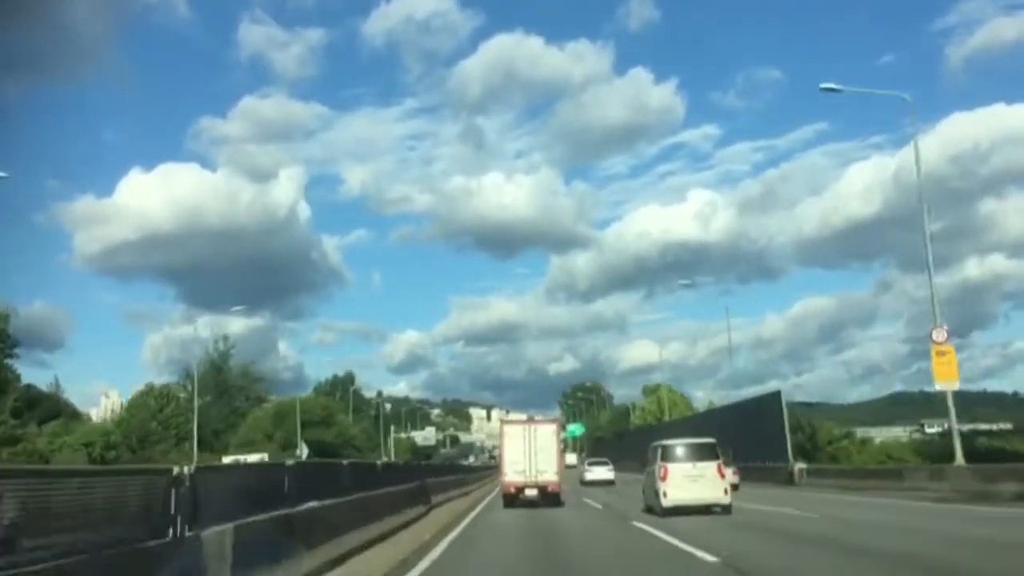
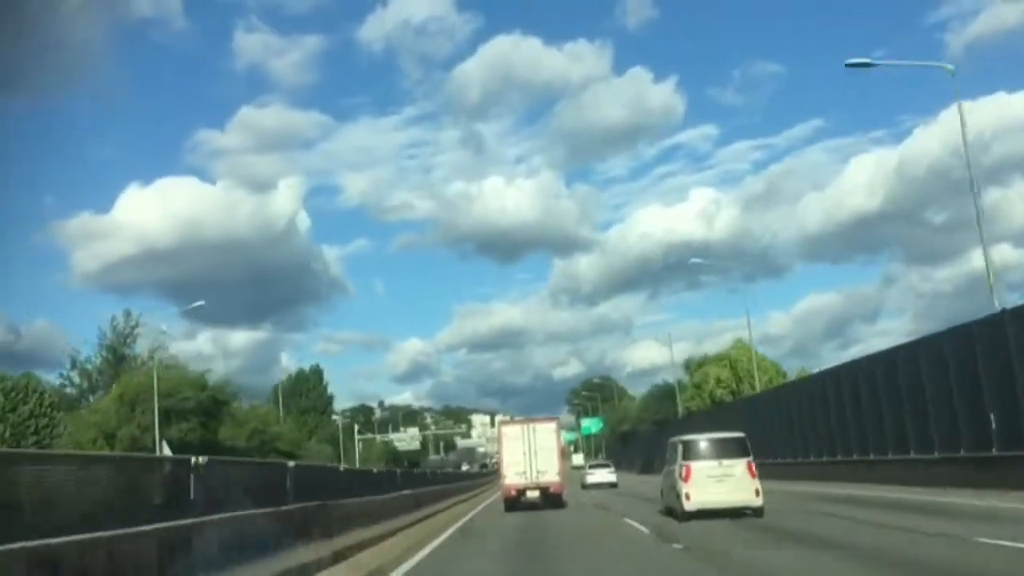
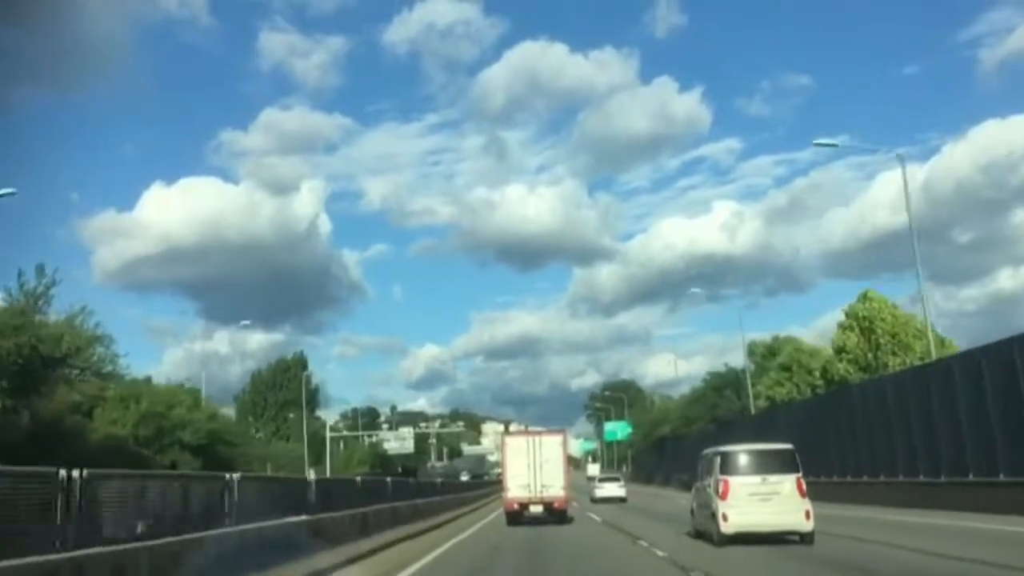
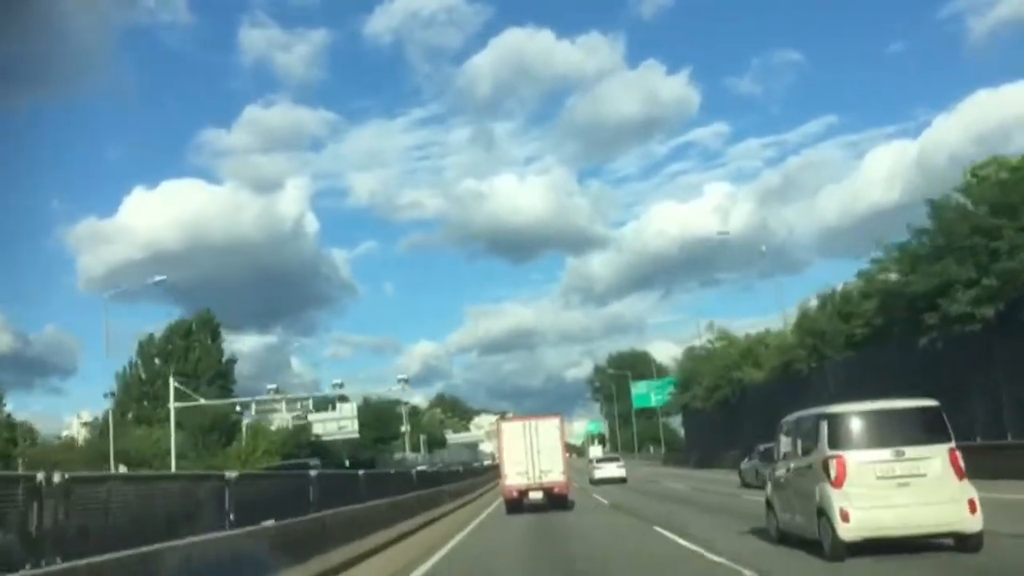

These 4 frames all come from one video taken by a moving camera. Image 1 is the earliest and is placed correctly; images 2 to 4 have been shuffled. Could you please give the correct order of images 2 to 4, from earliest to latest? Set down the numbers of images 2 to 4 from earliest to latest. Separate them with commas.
2, 3, 4
